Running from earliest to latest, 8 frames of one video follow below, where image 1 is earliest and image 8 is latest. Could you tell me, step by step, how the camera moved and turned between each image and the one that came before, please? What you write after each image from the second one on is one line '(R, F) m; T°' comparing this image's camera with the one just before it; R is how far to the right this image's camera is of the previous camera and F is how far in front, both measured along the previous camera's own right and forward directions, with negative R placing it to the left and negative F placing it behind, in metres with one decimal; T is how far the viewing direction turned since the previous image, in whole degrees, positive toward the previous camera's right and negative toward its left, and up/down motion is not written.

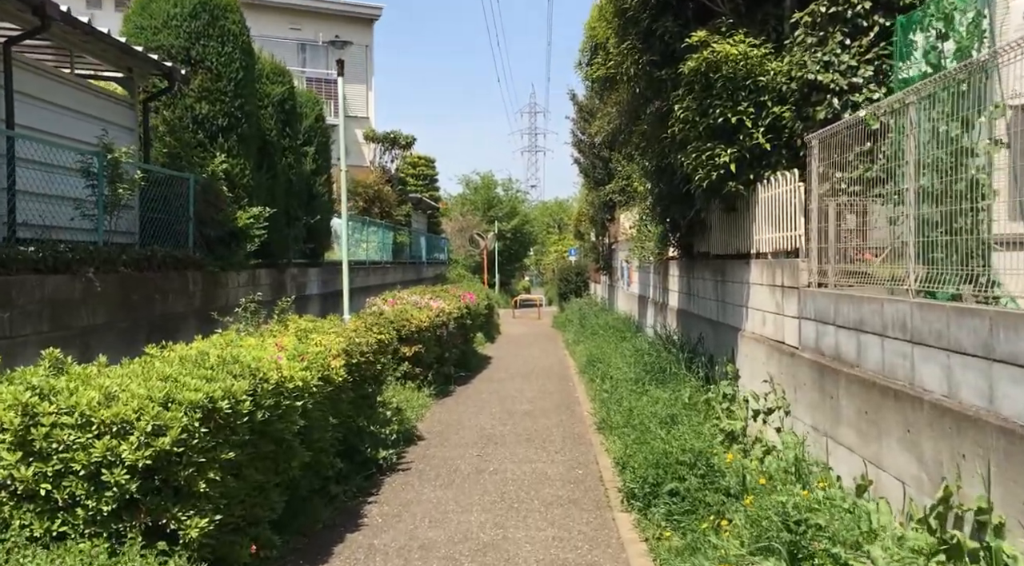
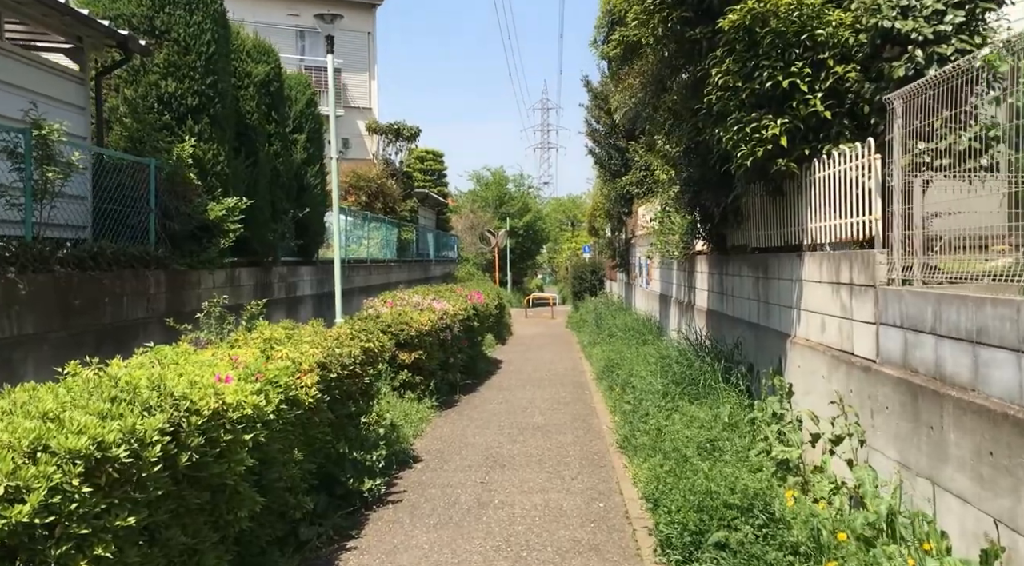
(0.0, +1.1) m; -1°
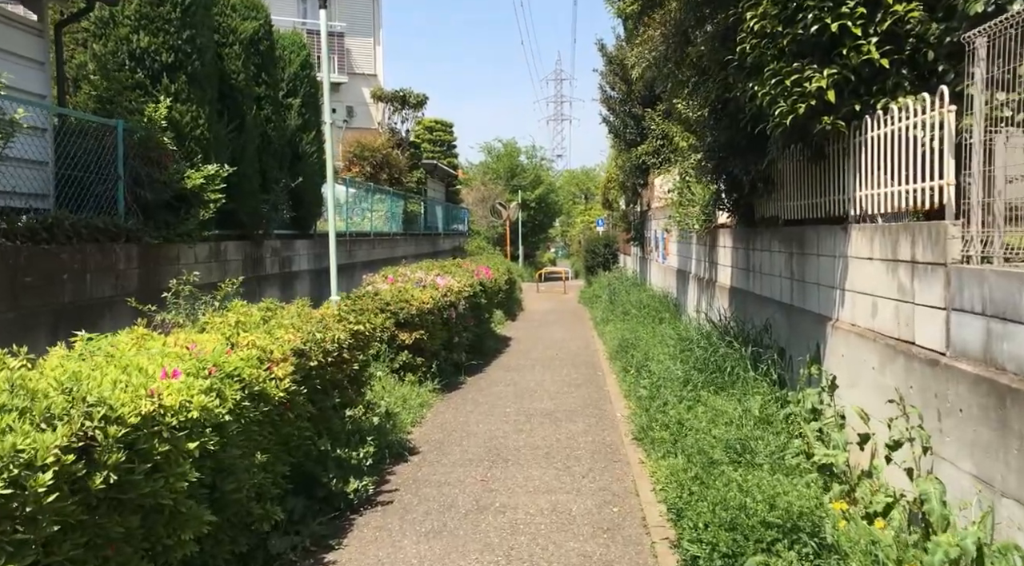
(+0.1, +0.7) m; -1°
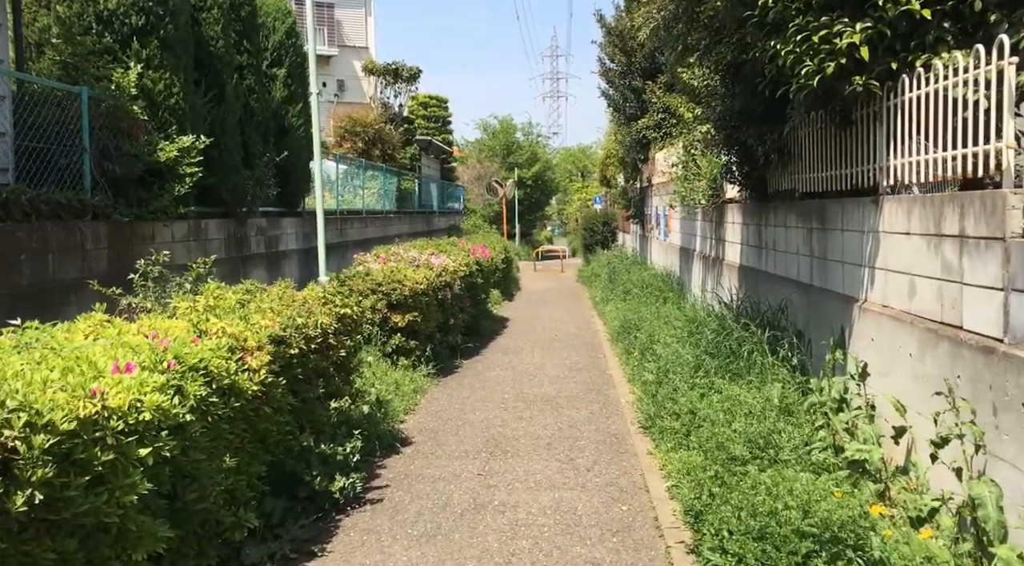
(0.0, +0.5) m; 0°
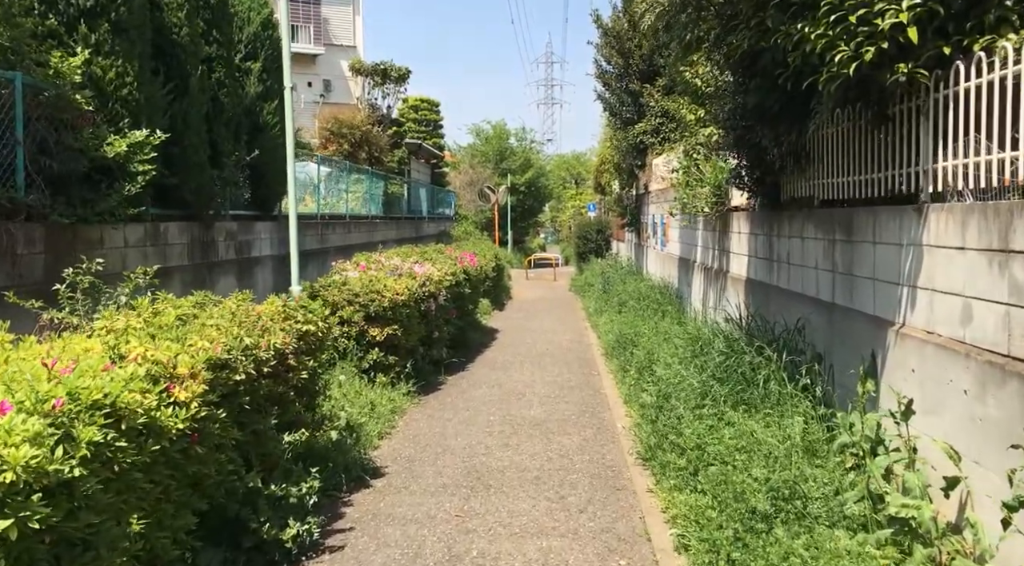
(0.0, +0.7) m; 0°
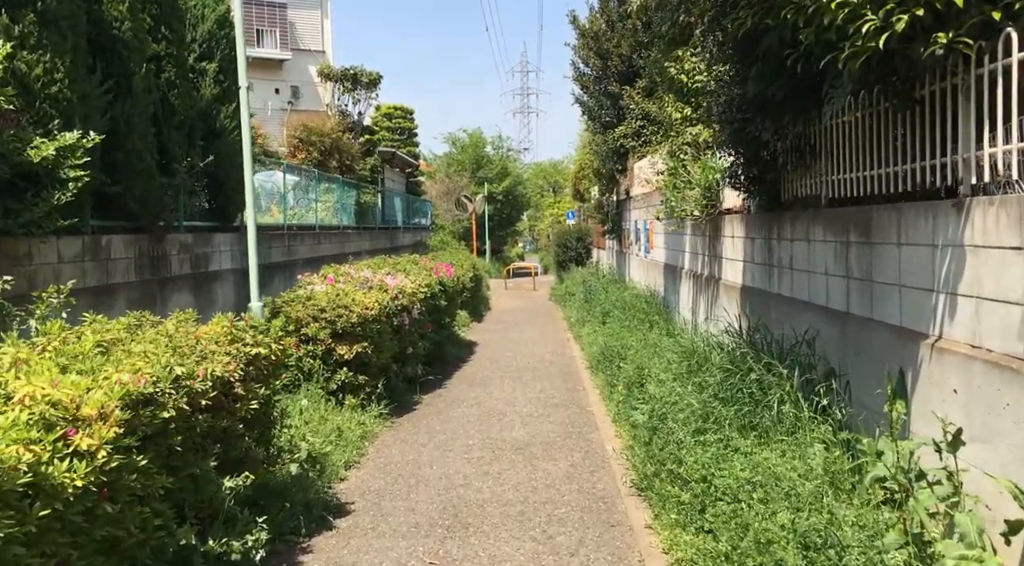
(0.0, +0.6) m; +1°
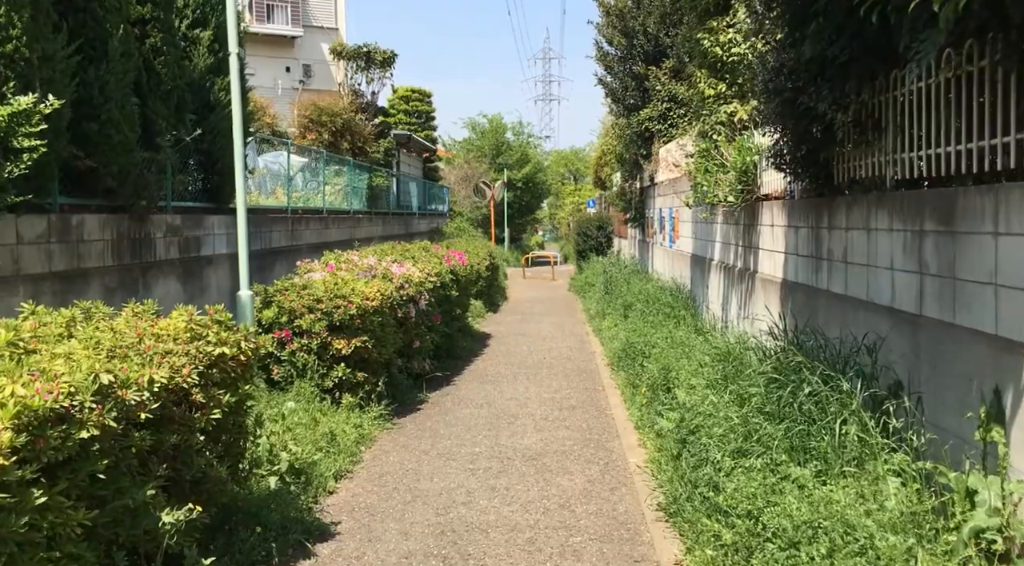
(0.0, +0.7) m; -1°
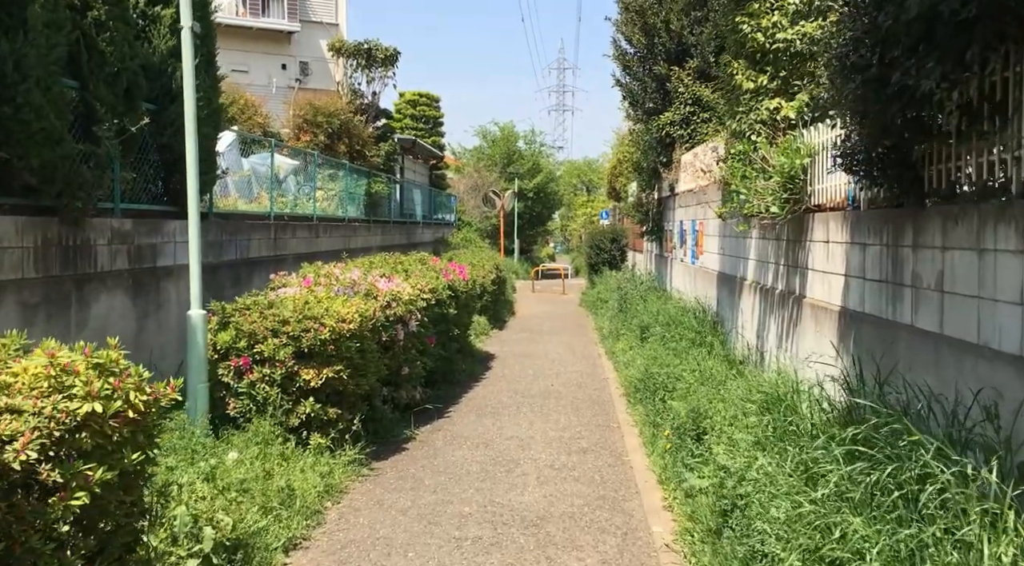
(+0.1, +1.1) m; -1°
